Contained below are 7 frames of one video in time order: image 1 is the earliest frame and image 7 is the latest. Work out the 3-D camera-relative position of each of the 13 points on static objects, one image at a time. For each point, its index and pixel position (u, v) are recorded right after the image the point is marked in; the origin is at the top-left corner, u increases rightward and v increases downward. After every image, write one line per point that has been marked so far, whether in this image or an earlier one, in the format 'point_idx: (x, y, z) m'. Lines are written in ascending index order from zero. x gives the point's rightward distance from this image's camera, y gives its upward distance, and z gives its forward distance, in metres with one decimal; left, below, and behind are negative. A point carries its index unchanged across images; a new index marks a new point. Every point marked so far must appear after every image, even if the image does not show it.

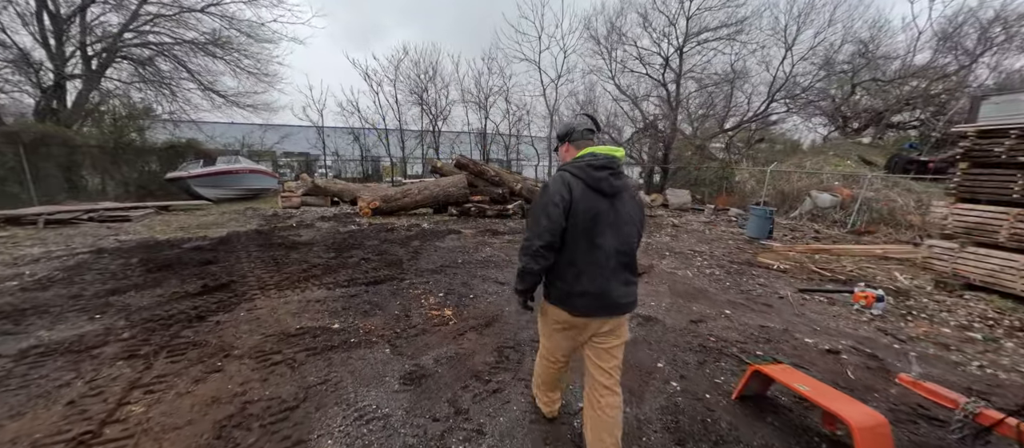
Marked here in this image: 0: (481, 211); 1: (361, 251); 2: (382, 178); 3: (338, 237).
0: (-0.8, +0.3, +8.9) m
1: (-2.2, -0.4, +5.1) m
2: (-6.8, +2.4, +18.3) m
3: (-3.0, -0.2, +6.1) m
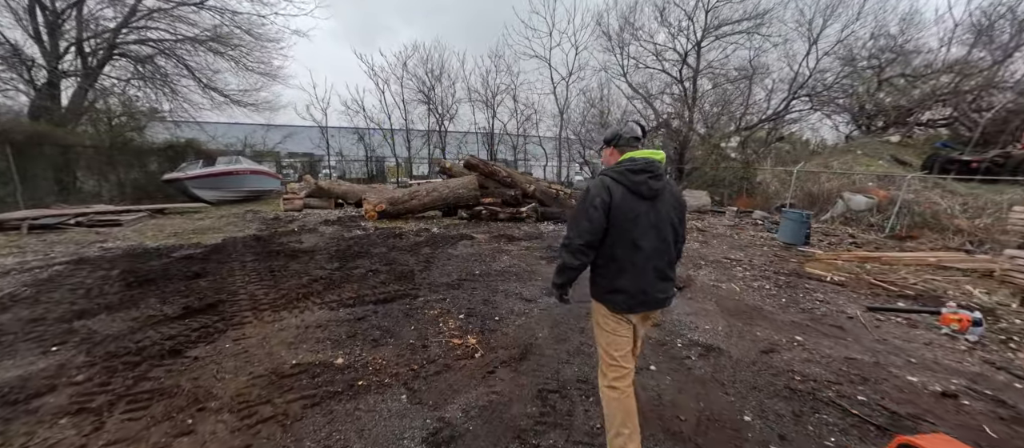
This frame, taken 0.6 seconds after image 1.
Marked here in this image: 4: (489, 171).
0: (-0.5, +0.2, +8.4) m
1: (-1.9, -0.5, +4.6) m
2: (-6.4, +2.3, +17.8) m
3: (-2.7, -0.3, +5.7) m
4: (-0.6, +1.4, +9.1) m
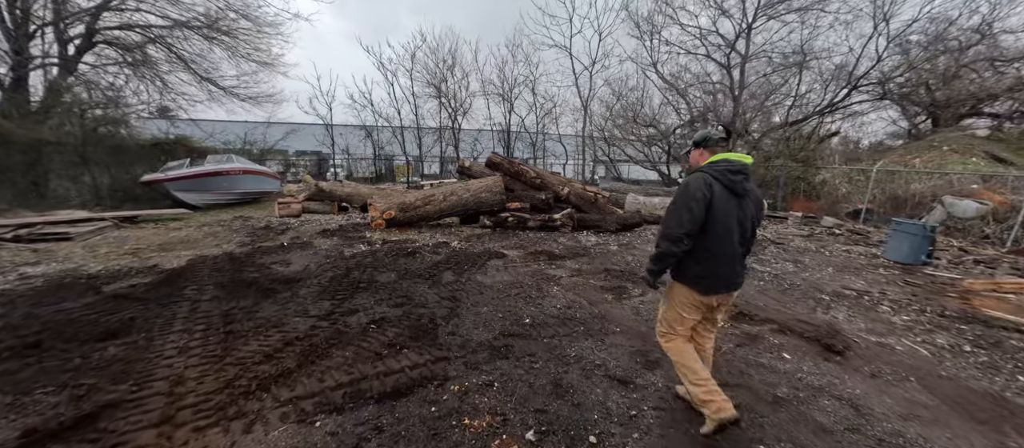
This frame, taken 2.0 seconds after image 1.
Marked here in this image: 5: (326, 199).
0: (+0.2, 0.0, +7.1) m
1: (-1.3, -0.7, +3.3) m
2: (-5.5, +2.2, +16.6) m
3: (-2.1, -0.5, +4.4) m
4: (+0.1, +1.2, +7.8) m
5: (-4.7, +0.7, +8.8) m
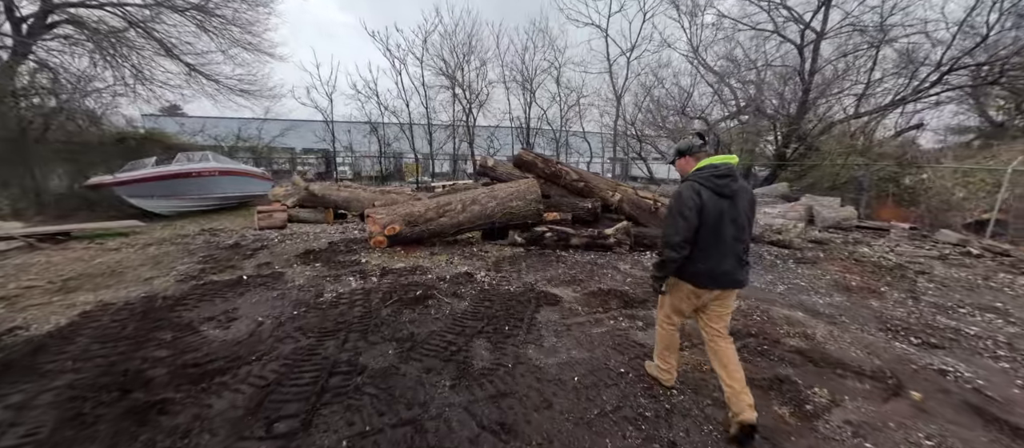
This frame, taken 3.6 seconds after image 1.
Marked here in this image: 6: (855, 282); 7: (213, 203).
0: (+0.8, -0.2, +5.4) m
1: (-0.8, -1.0, +1.7) m
2: (-4.6, +2.0, +15.1) m
3: (-1.6, -0.8, +2.8) m
4: (+0.7, +0.9, +6.1) m
5: (-4.0, +0.4, +7.3) m
6: (+4.2, -0.7, +4.3) m
7: (-6.4, +0.4, +7.4) m
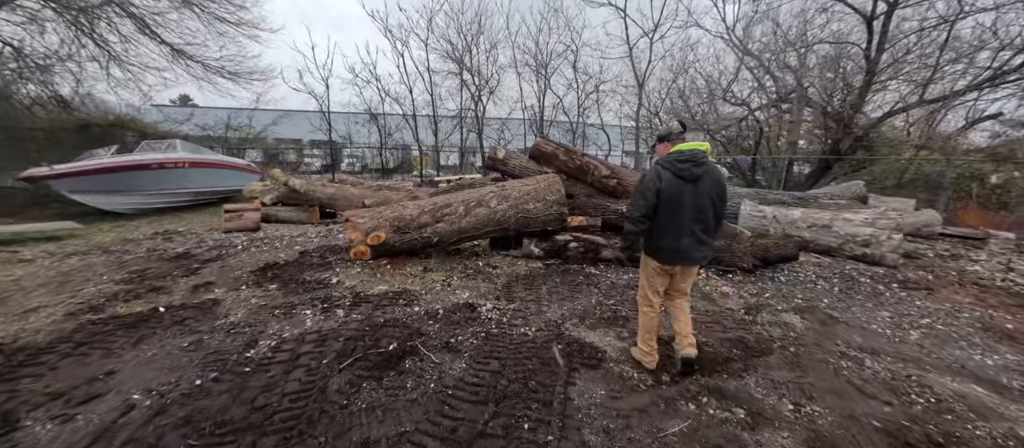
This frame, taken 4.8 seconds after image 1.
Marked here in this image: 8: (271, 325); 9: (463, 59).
0: (+1.0, -0.3, +4.3) m
1: (-0.7, -1.2, +0.6) m
2: (-4.1, +2.1, +14.0) m
3: (-1.5, -0.9, +1.7) m
4: (+0.9, +0.8, +5.0) m
5: (-3.8, +0.4, +6.2) m
6: (+4.4, -0.9, +3.1) m
7: (-6.1, +0.5, +6.5) m
8: (-1.8, -0.8, +2.7) m
9: (-1.8, +6.1, +12.9) m
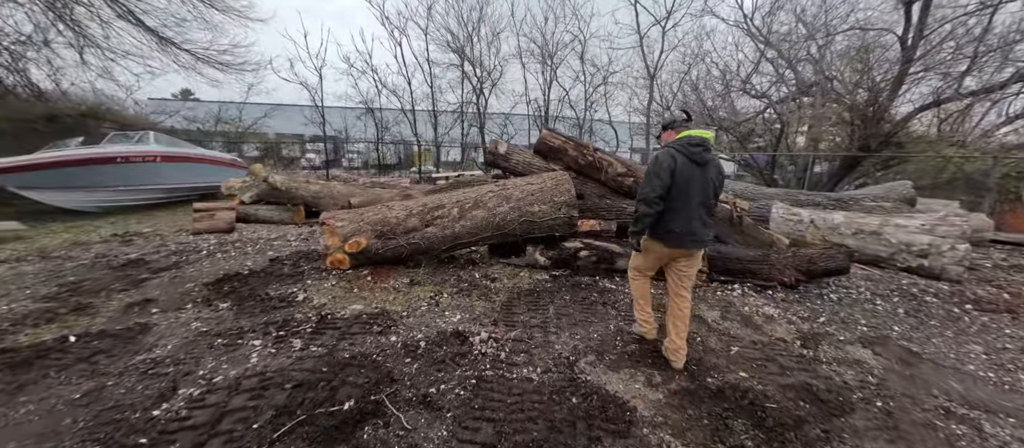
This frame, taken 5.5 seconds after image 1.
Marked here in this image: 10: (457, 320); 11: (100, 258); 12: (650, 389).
0: (+1.0, -0.4, +3.7) m
1: (-0.8, -1.2, 0.0) m
2: (-4.0, +2.2, +13.4) m
3: (-1.5, -1.0, +1.1) m
4: (+0.9, +0.8, +4.3) m
5: (-3.7, +0.4, +5.7) m
6: (+4.4, -1.0, +2.4) m
7: (-6.1, +0.5, +5.9) m
8: (-1.8, -0.8, +2.1) m
9: (-1.7, +6.1, +12.2) m
10: (-0.4, -0.7, +2.7) m
11: (-4.4, -0.4, +3.8) m
12: (+0.8, -0.9, +2.0) m
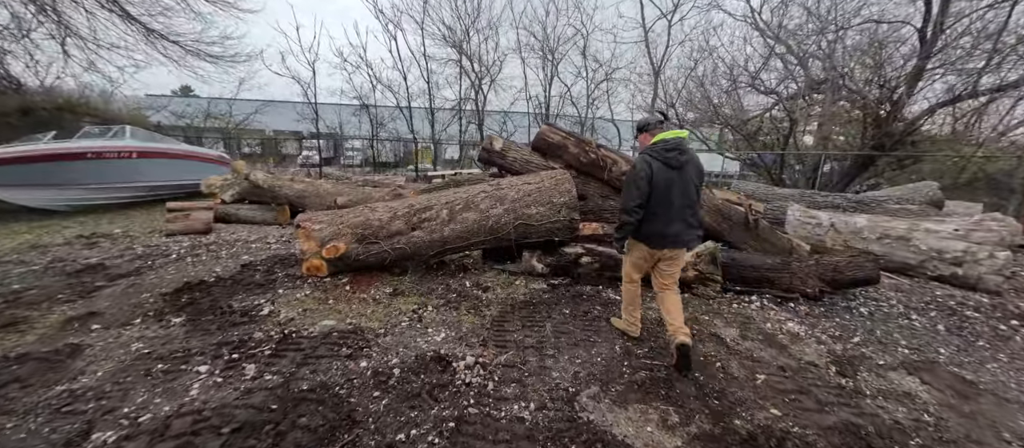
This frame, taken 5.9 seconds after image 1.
0: (+1.0, -0.4, +3.3) m
1: (-0.8, -1.3, -0.3) m
2: (-4.0, +2.2, +13.1) m
3: (-1.6, -1.1, +0.8) m
4: (+0.9, +0.7, +4.0) m
5: (-3.8, +0.4, +5.3) m
6: (+4.3, -1.0, +2.1) m
7: (-6.1, +0.5, +5.6) m
8: (-1.9, -0.9, +1.8) m
9: (-1.7, +6.1, +11.9) m
10: (-0.5, -0.8, +2.4) m
11: (-4.5, -0.4, +3.4) m
12: (+0.7, -1.0, +1.6) m
